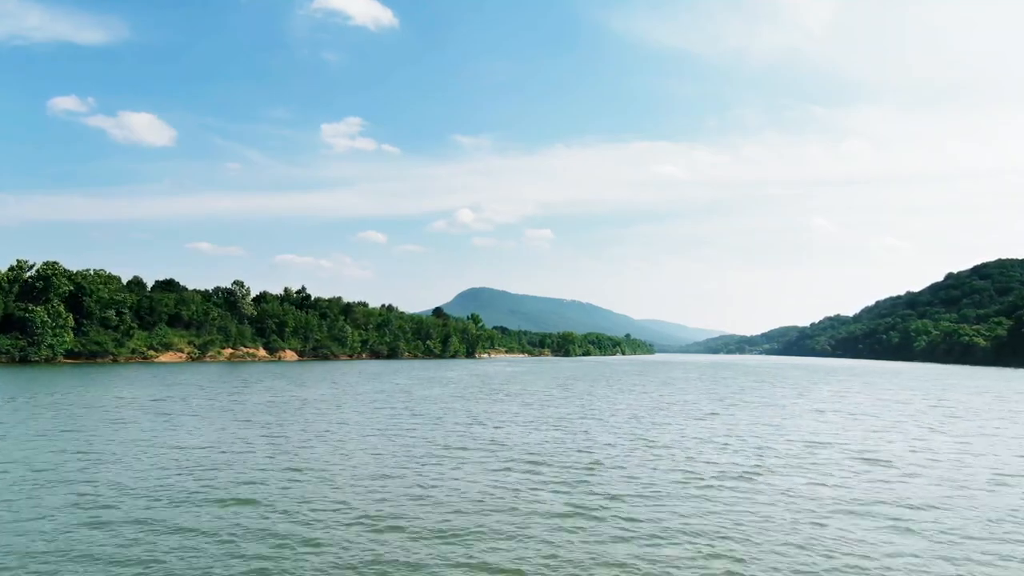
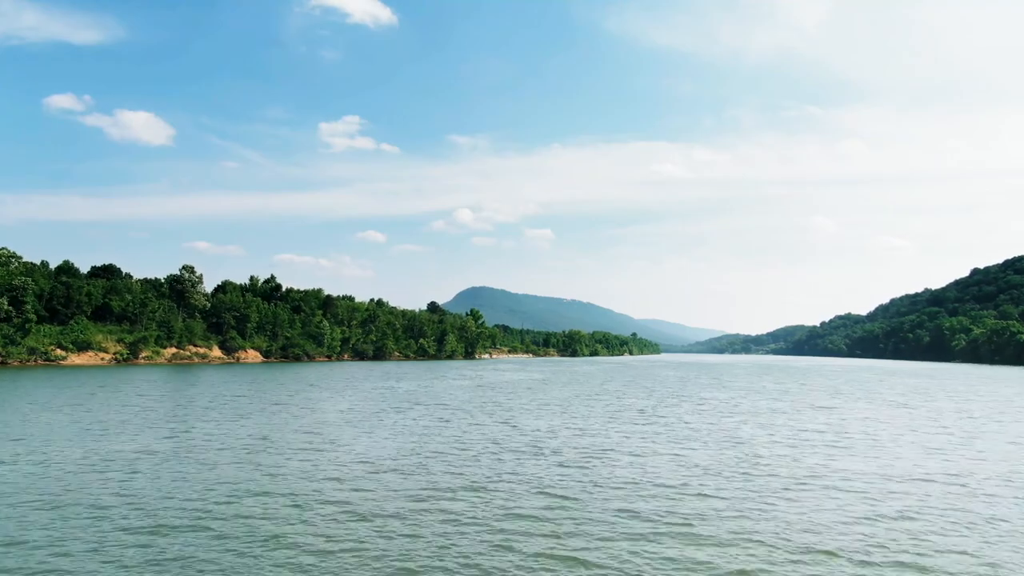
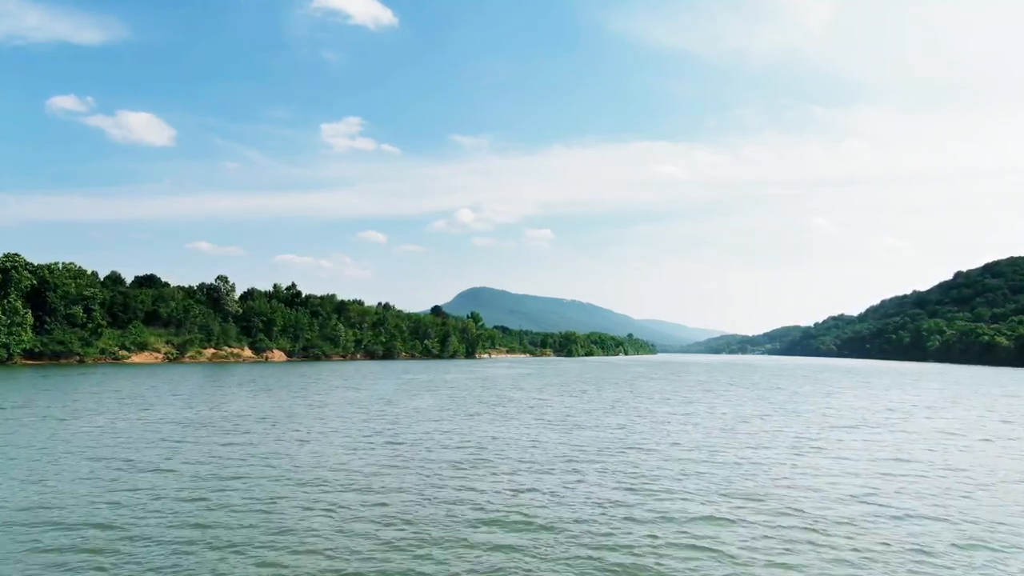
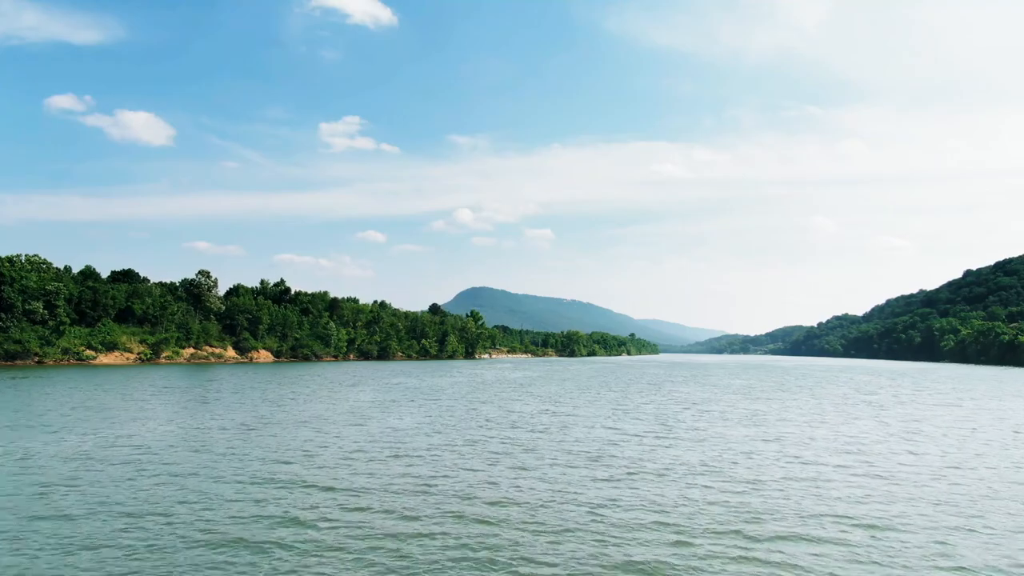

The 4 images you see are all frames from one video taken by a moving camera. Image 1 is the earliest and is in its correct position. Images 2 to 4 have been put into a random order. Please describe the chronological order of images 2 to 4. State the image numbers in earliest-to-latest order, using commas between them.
3, 4, 2
